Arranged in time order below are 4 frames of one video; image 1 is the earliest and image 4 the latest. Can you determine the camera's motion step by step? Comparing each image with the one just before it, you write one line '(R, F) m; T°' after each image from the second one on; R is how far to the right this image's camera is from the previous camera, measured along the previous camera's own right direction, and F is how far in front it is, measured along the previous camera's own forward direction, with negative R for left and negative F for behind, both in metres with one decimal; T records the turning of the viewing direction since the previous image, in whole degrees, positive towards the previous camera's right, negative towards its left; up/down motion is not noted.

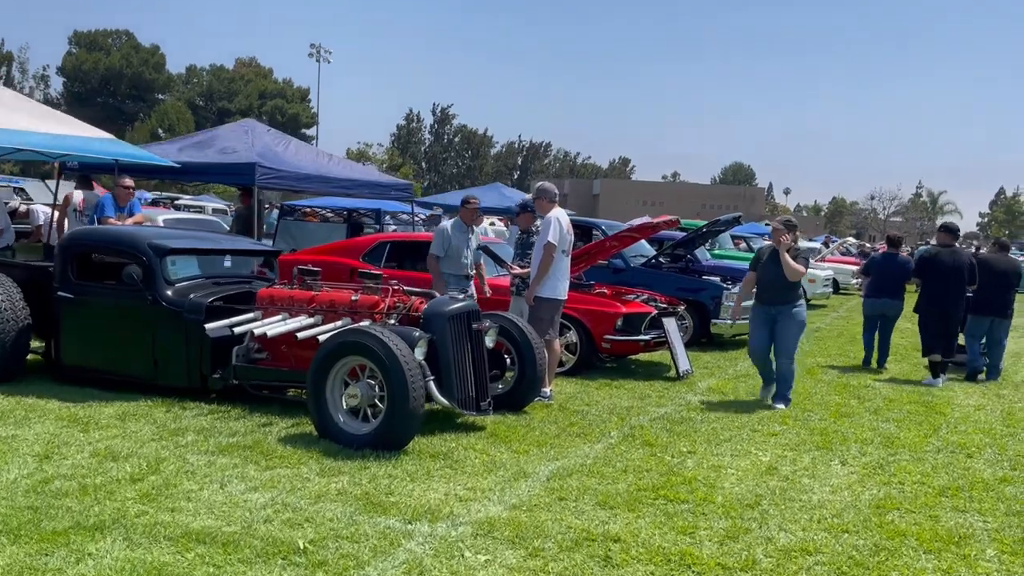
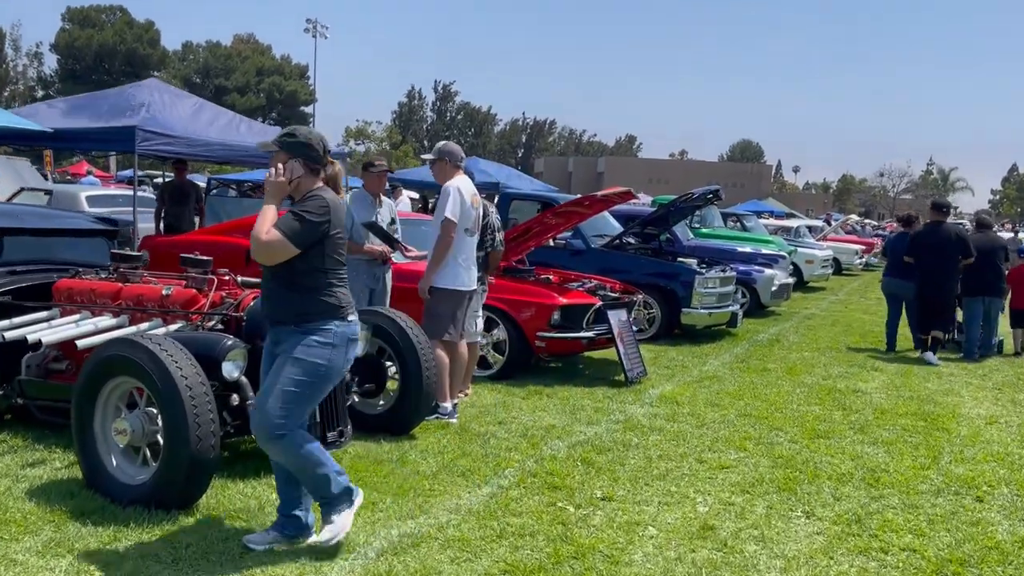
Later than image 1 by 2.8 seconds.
(+0.8, +1.5) m; -1°
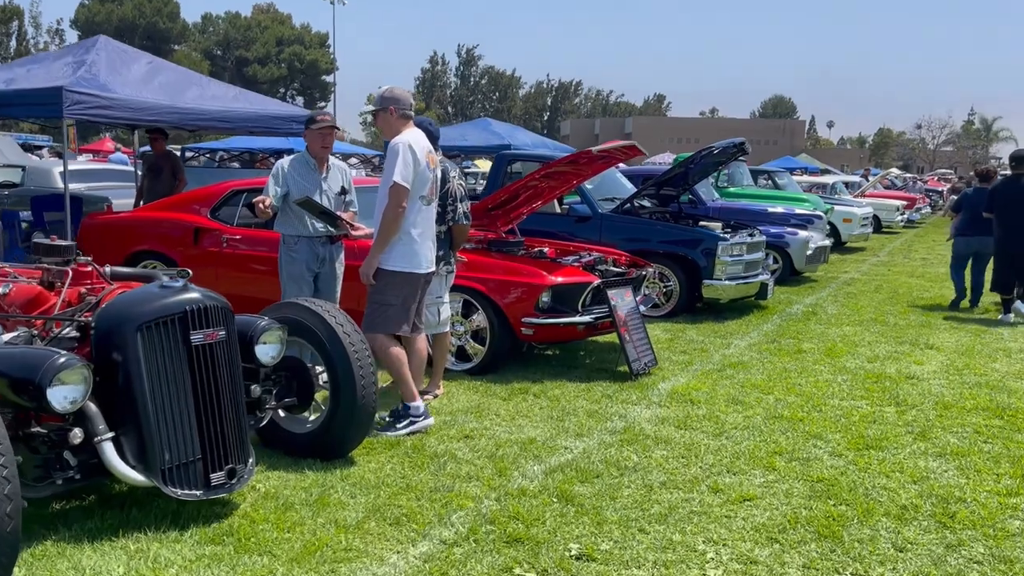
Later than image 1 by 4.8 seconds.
(+0.4, +1.2) m; -2°
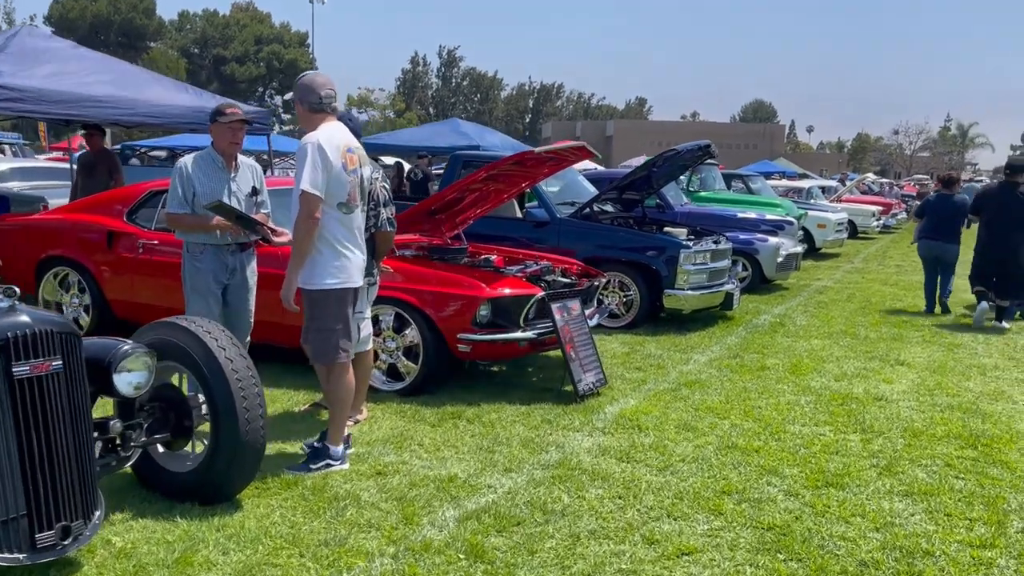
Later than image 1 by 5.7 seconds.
(+0.3, +0.5) m; +1°
